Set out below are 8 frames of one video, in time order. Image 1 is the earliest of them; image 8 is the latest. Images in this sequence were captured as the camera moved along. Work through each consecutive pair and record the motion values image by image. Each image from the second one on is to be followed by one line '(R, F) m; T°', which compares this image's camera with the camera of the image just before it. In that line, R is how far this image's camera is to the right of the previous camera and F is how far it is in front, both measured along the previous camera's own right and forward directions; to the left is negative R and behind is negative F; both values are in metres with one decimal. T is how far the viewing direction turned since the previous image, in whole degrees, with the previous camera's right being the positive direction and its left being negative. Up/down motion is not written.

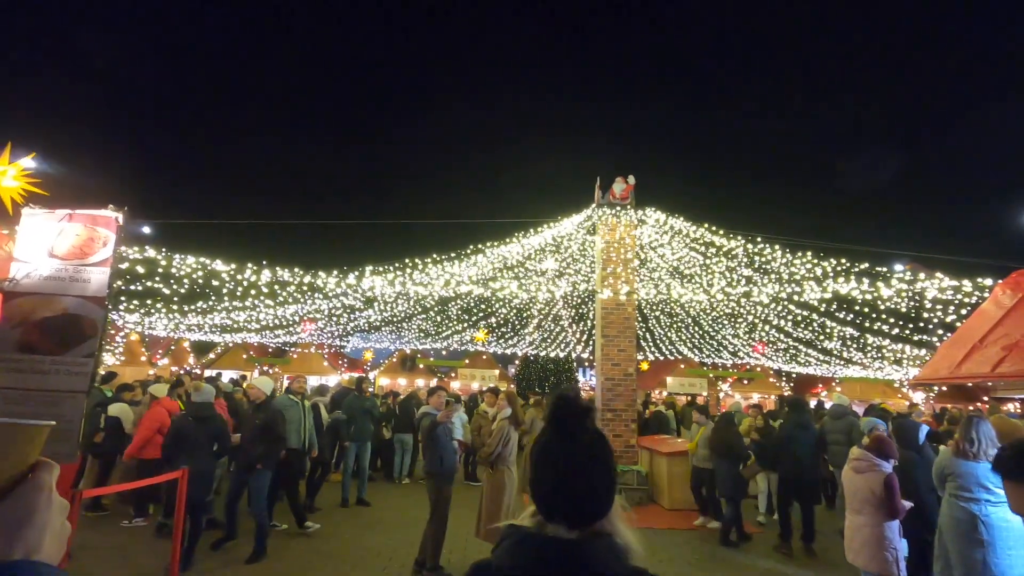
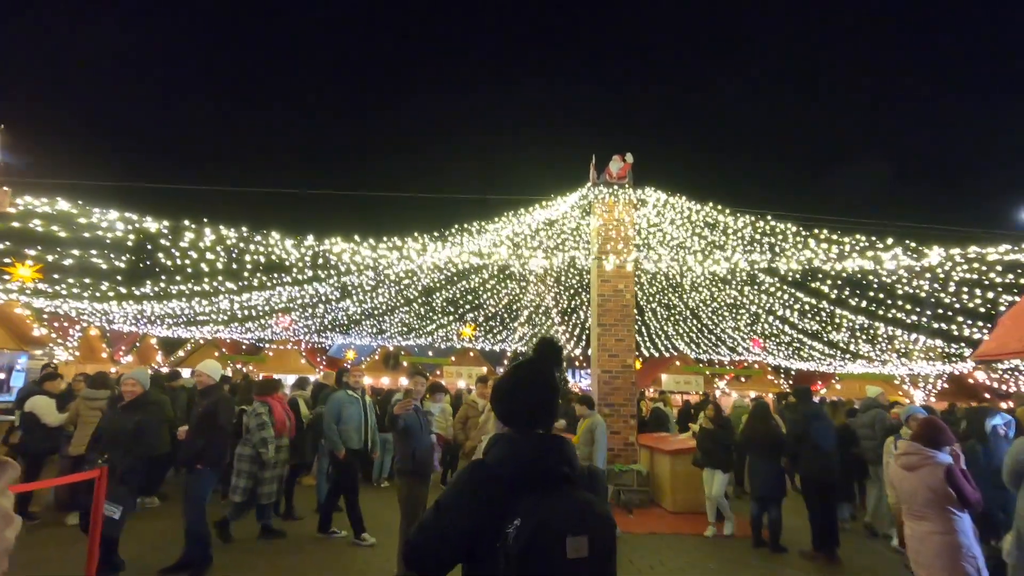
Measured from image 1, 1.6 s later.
(0.0, +1.0) m; +1°
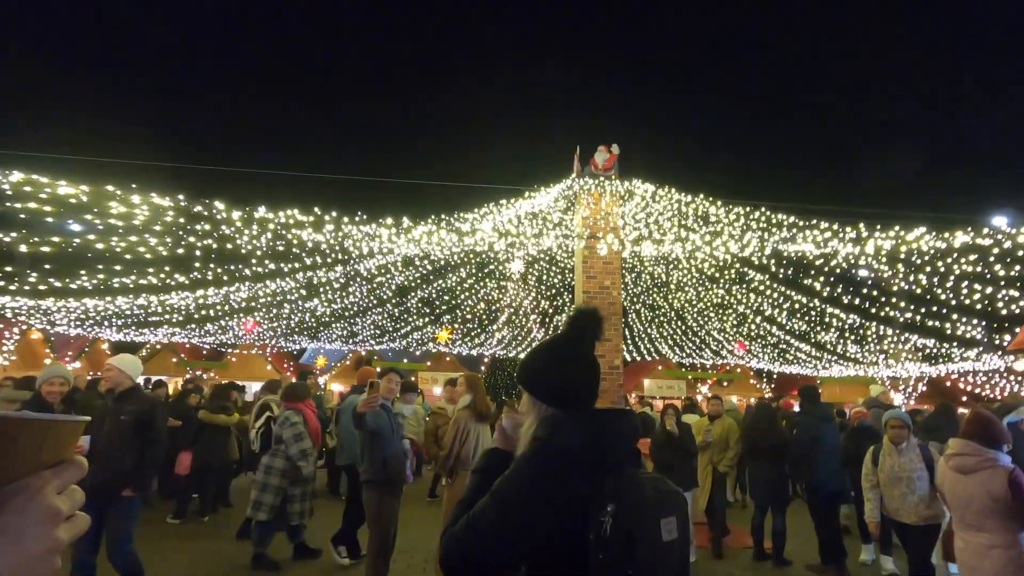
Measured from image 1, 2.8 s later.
(-0.1, +0.7) m; +2°
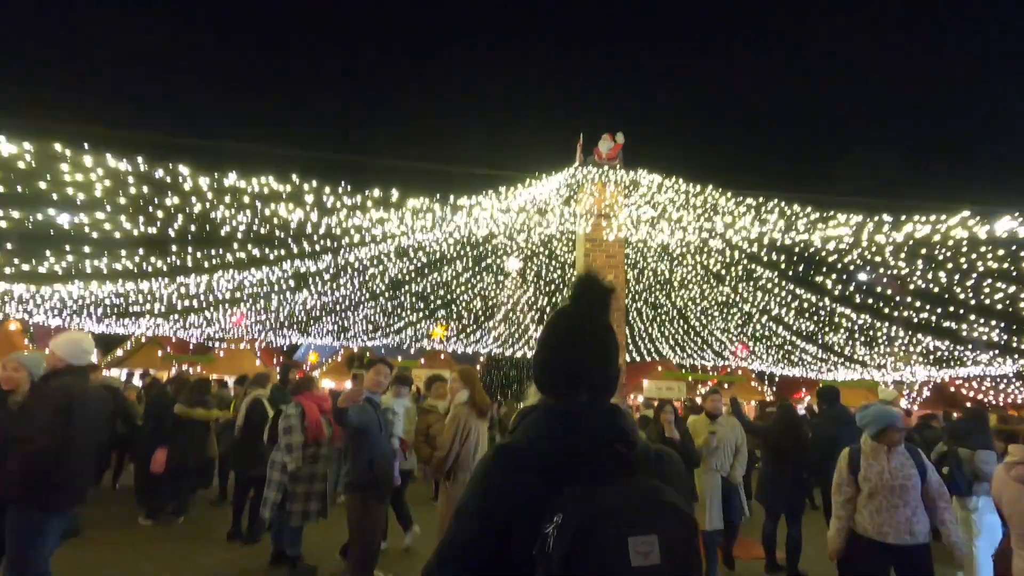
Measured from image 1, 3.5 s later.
(0.0, +0.5) m; 0°
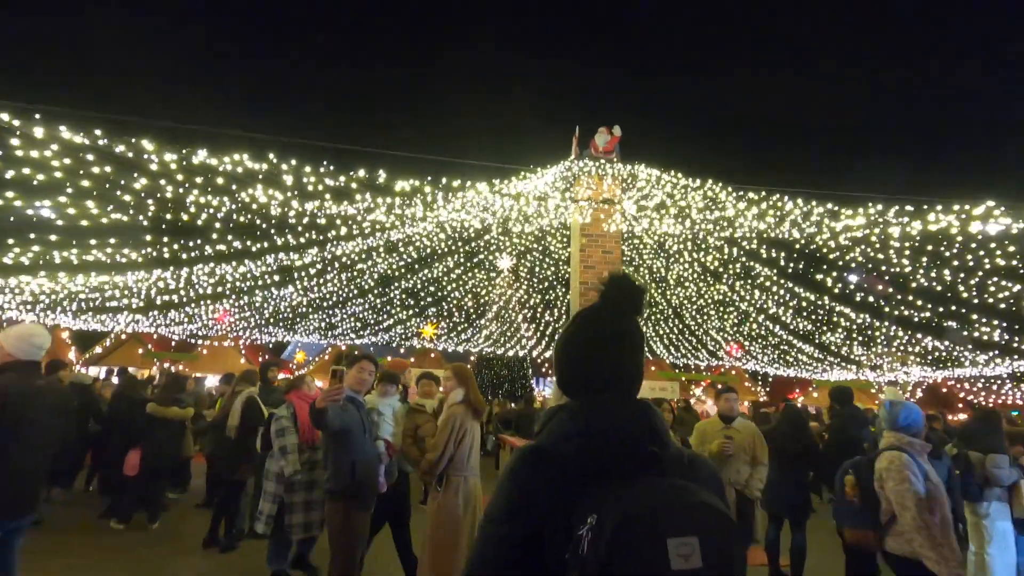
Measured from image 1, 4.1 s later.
(0.0, +0.3) m; +1°
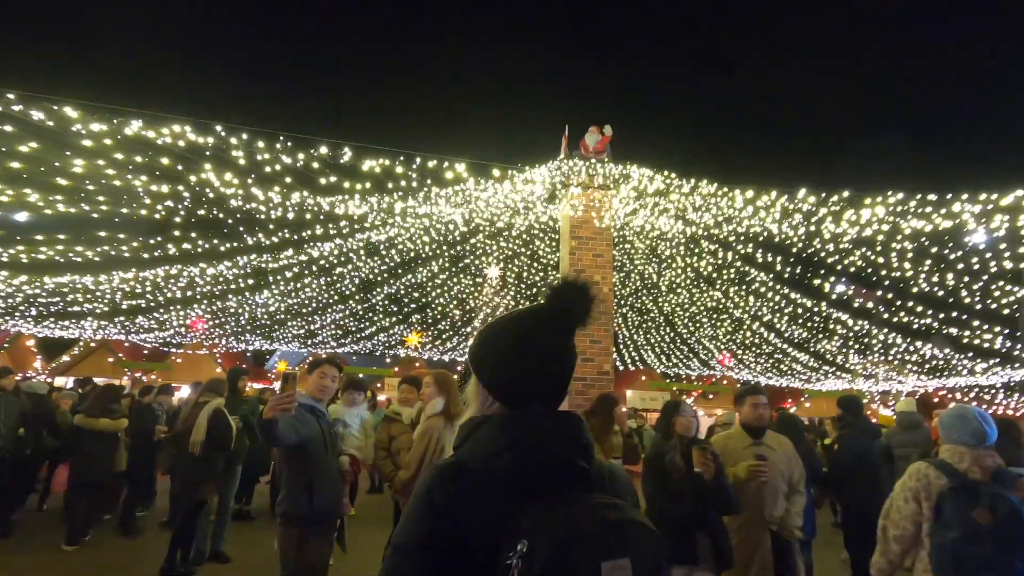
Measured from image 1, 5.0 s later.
(0.0, +0.5) m; +1°
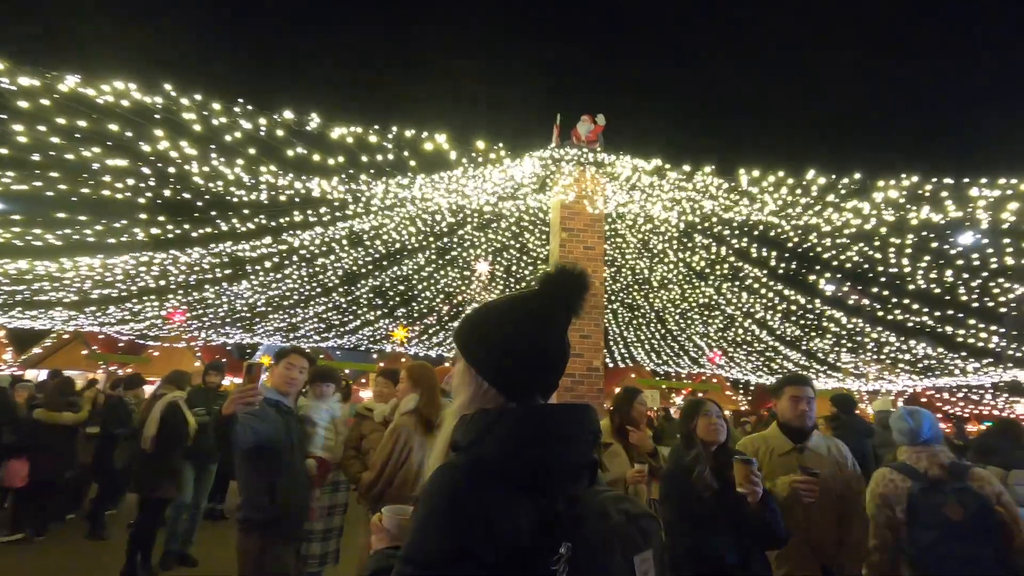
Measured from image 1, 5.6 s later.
(0.0, +0.3) m; +1°
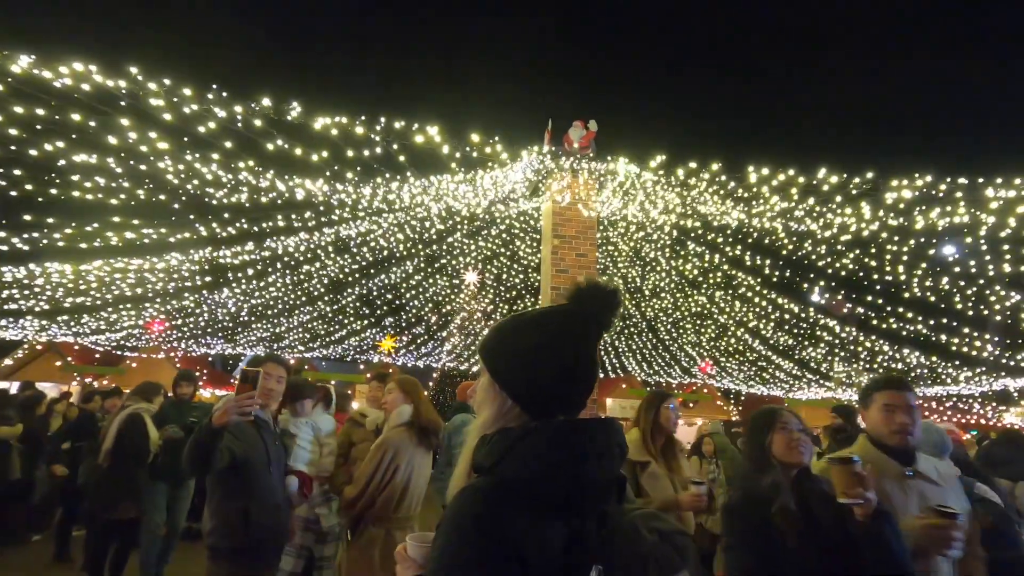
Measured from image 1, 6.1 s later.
(0.0, +0.2) m; +1°
